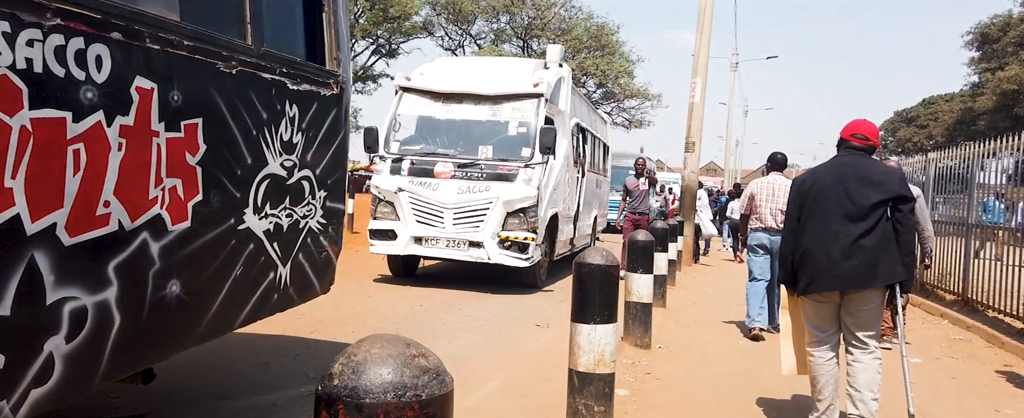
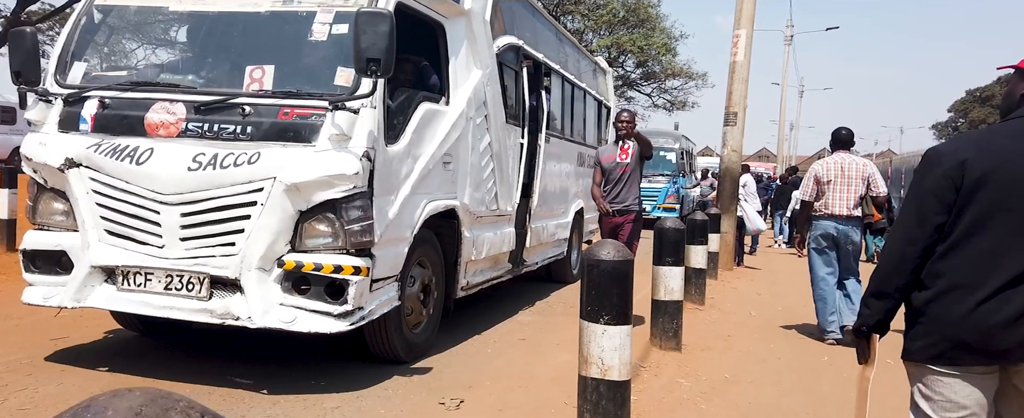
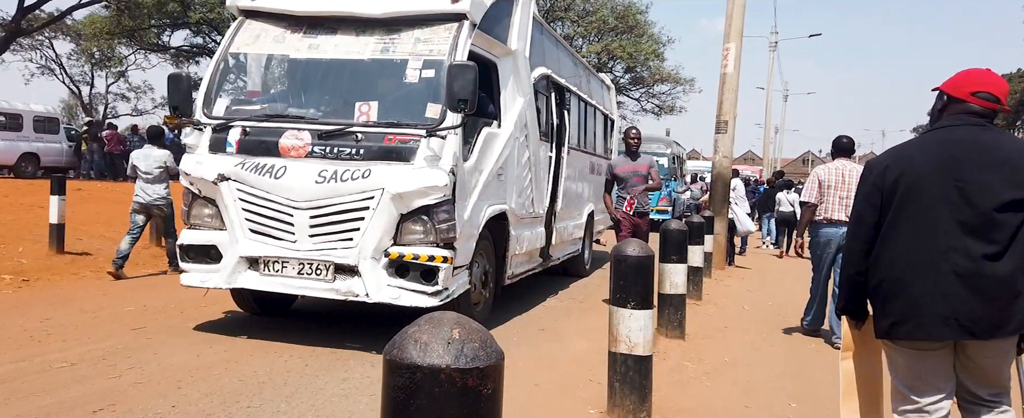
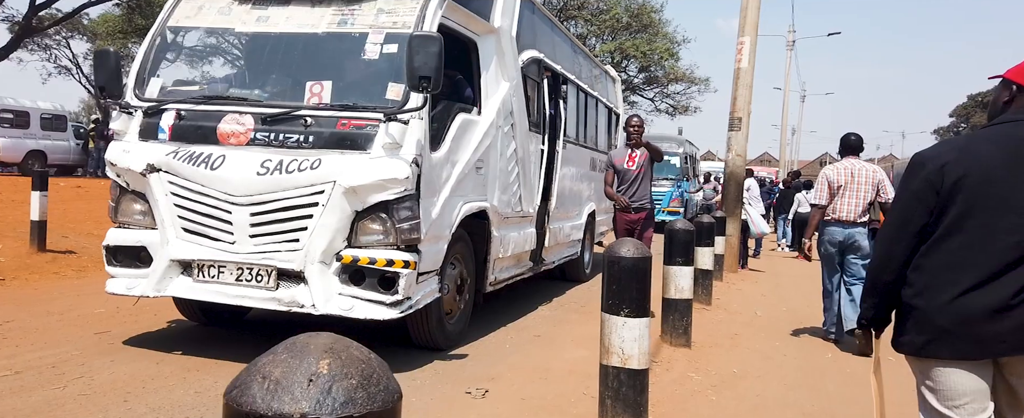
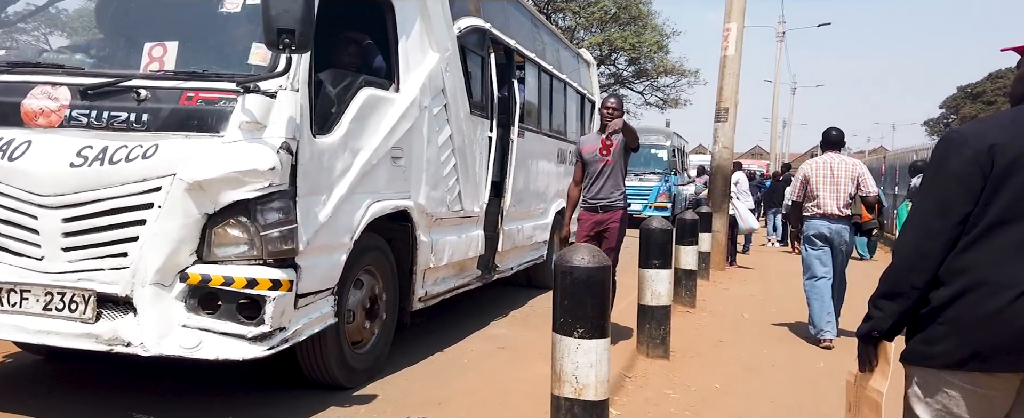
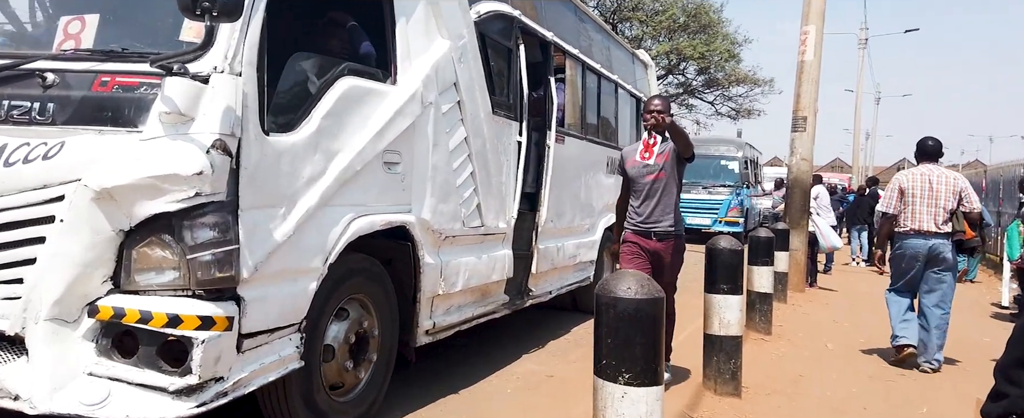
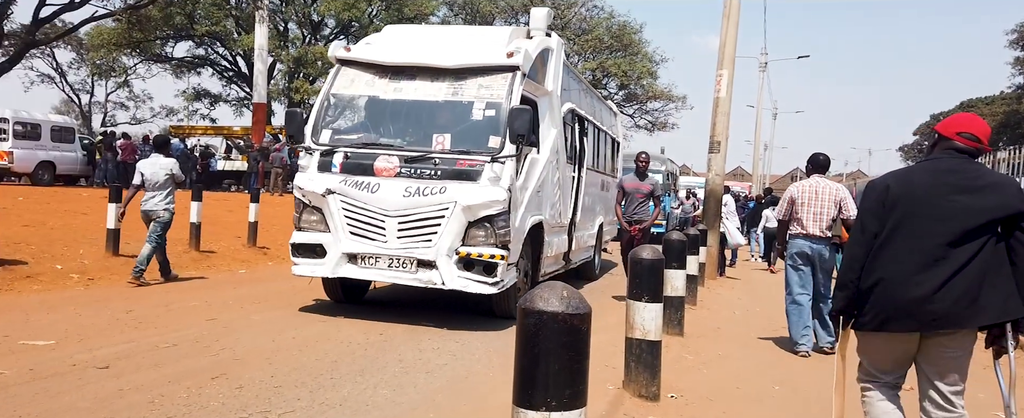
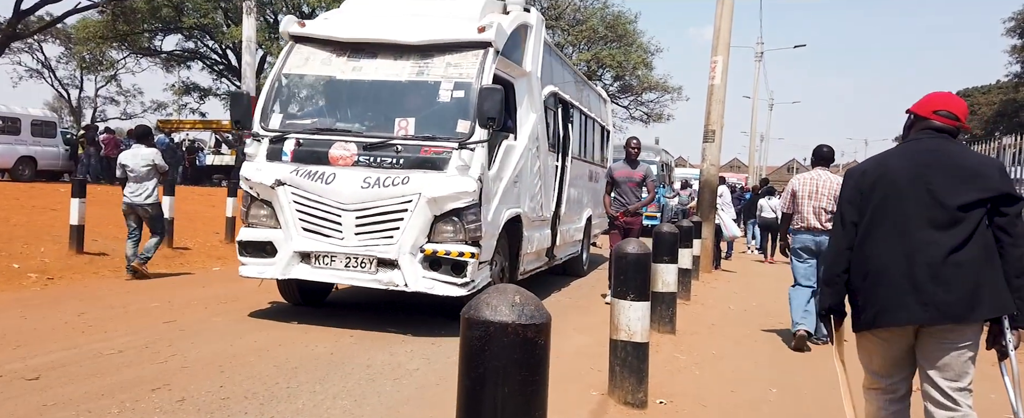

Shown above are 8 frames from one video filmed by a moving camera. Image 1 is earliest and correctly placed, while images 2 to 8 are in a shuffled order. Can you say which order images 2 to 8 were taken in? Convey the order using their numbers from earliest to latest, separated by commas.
7, 8, 3, 4, 2, 5, 6
